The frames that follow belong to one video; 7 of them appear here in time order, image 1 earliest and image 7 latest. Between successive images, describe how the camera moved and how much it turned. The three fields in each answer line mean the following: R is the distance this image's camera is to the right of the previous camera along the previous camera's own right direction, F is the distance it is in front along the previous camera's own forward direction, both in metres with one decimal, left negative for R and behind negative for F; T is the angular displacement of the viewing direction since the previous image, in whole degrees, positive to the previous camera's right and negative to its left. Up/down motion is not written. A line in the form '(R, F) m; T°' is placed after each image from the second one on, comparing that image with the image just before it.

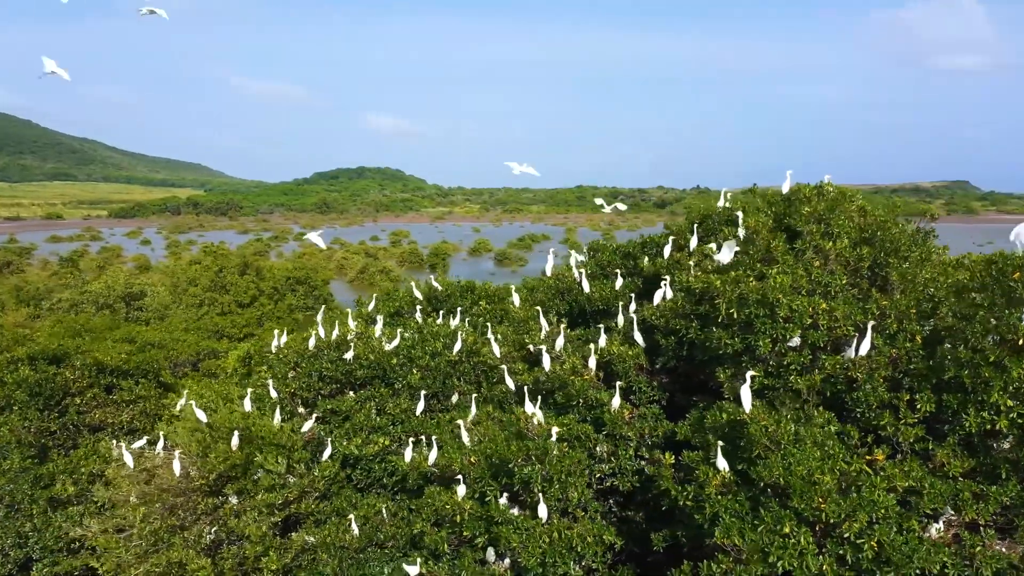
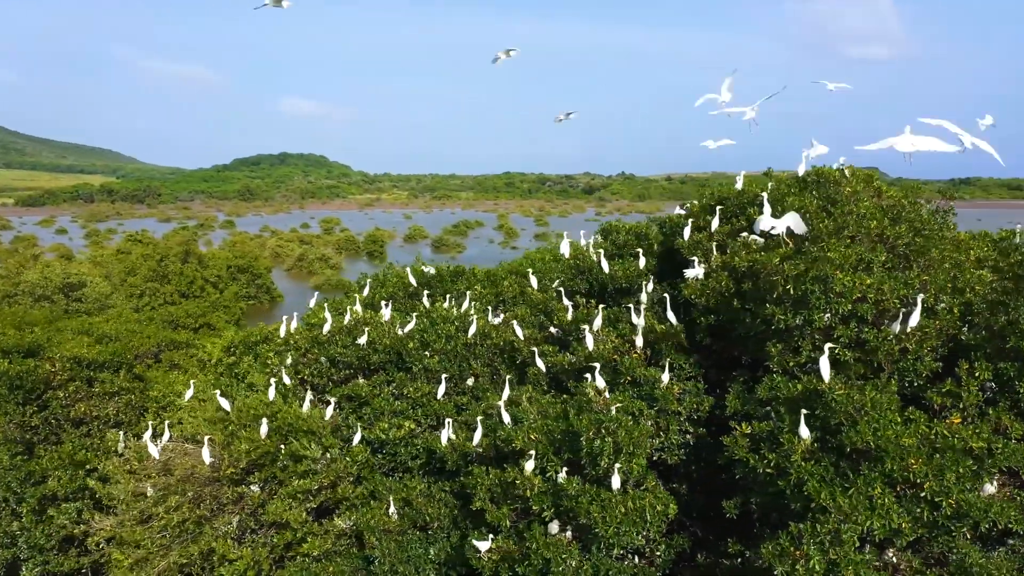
(-1.1, 0.0) m; +4°
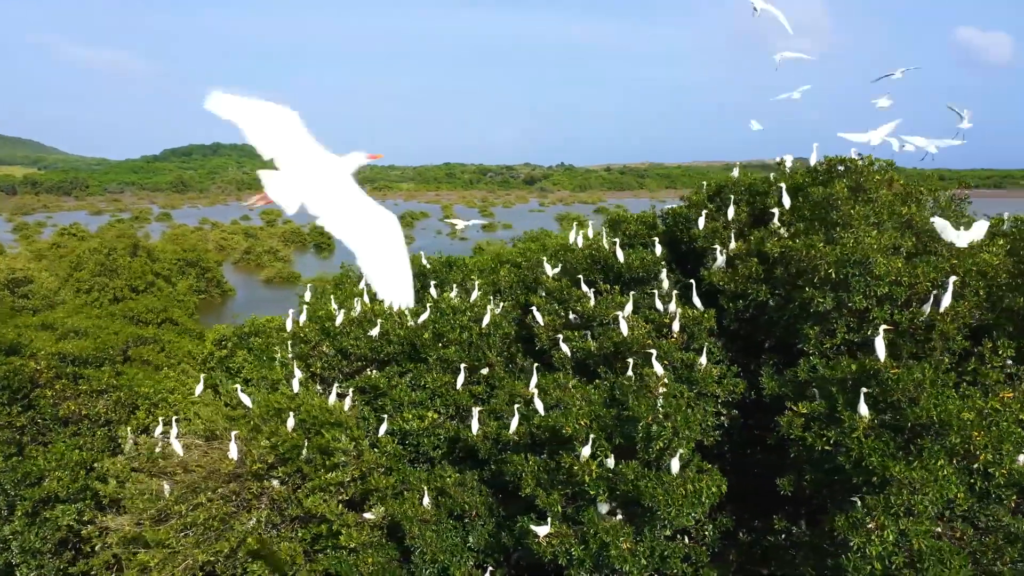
(-0.9, 0.0) m; +3°
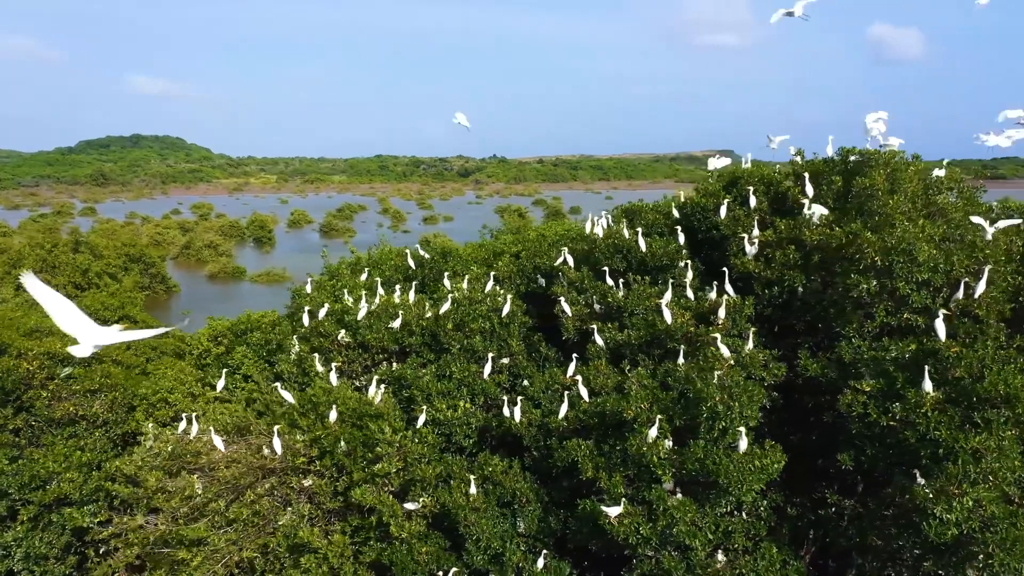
(-1.1, 0.0) m; +4°
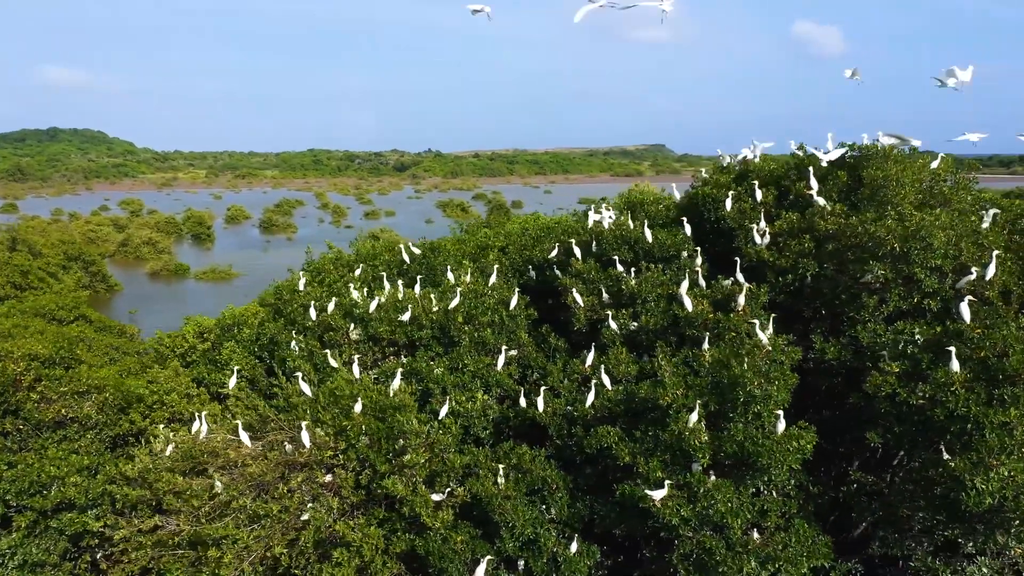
(-0.9, -0.1) m; +4°
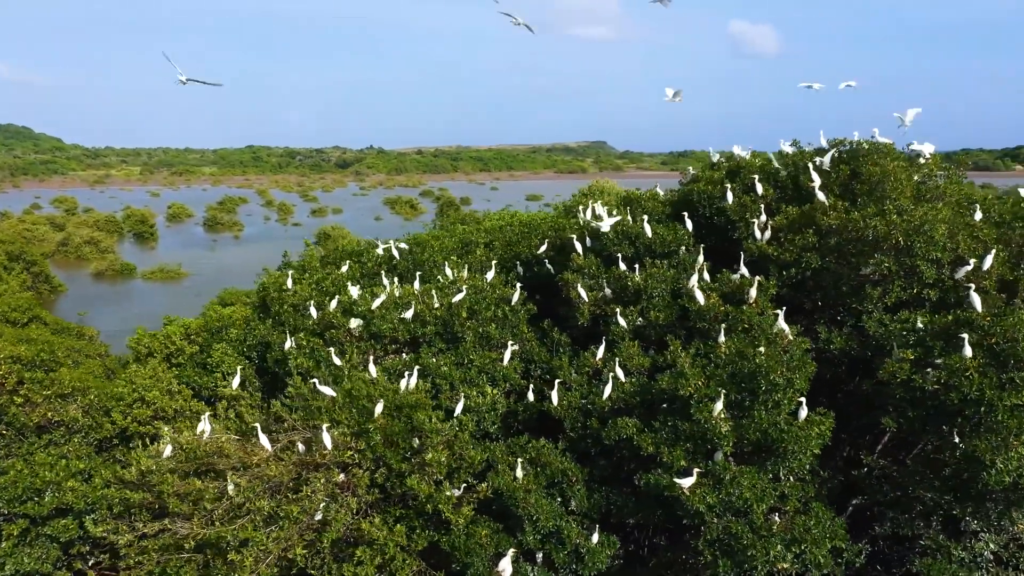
(-0.7, 0.0) m; +3°
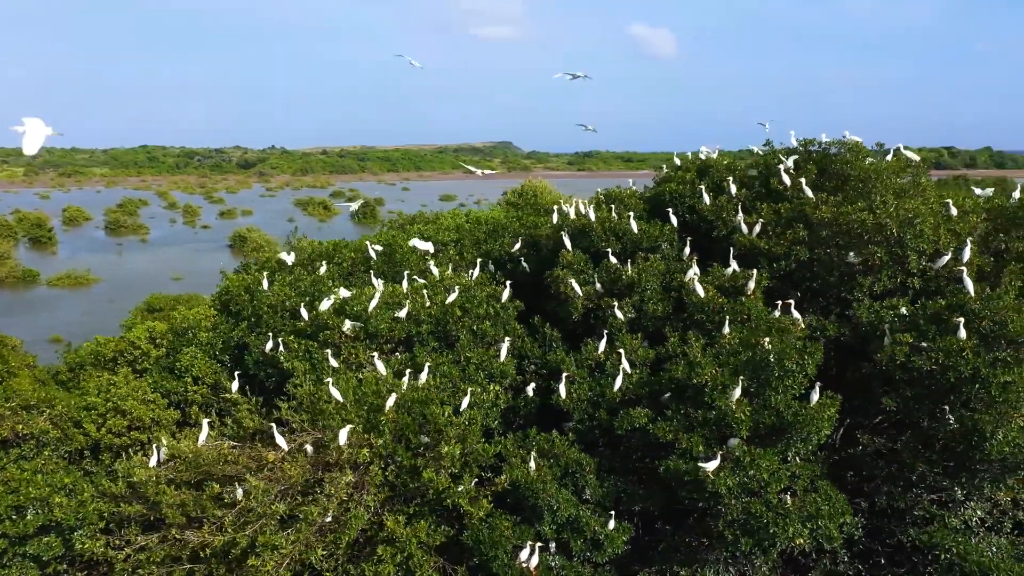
(-0.9, -0.1) m; +5°
